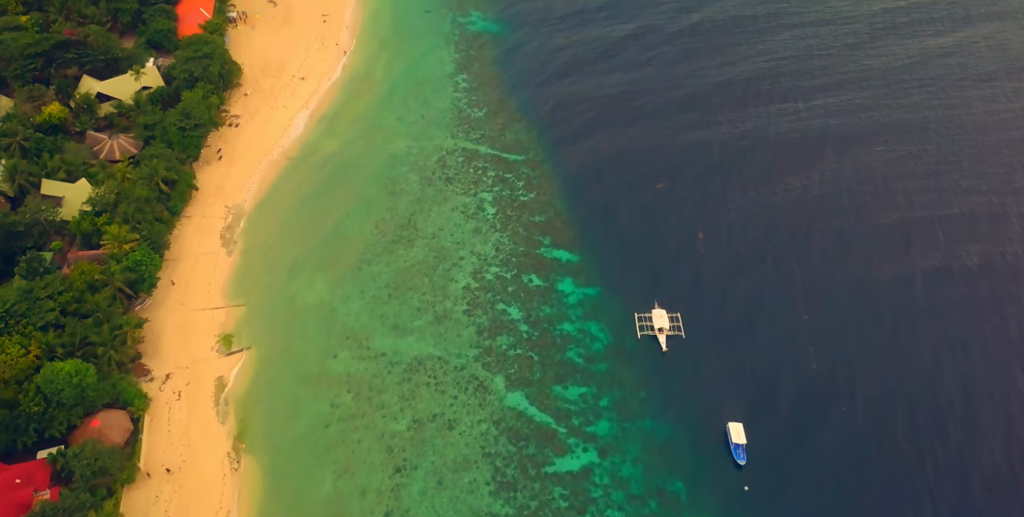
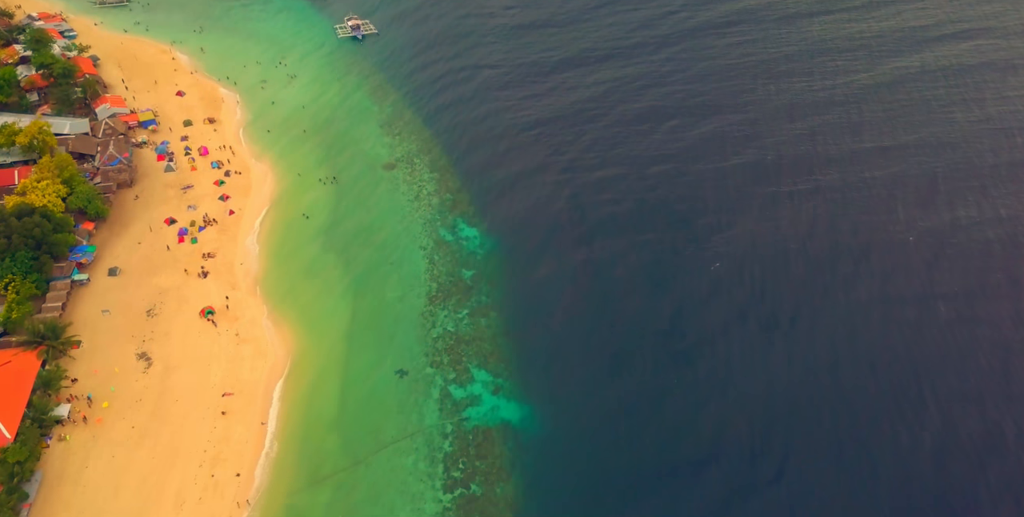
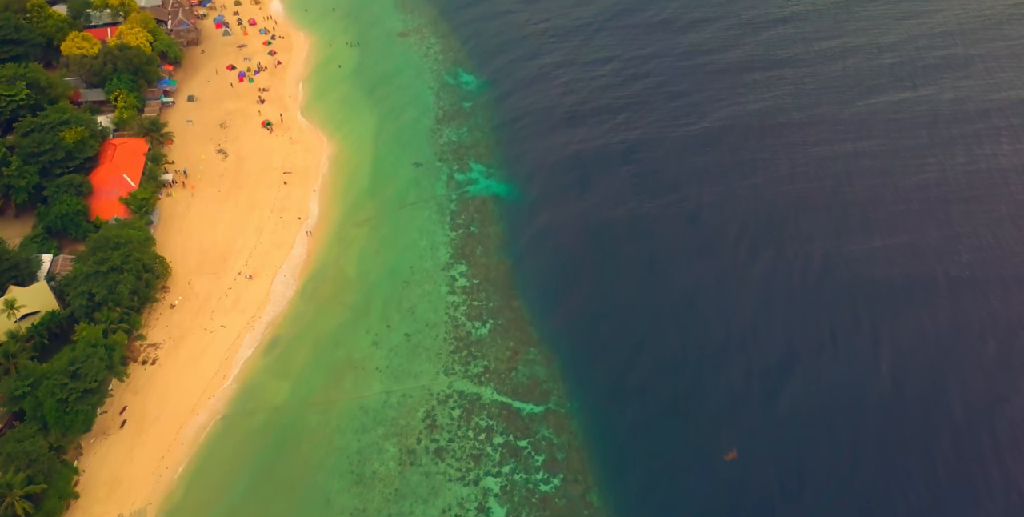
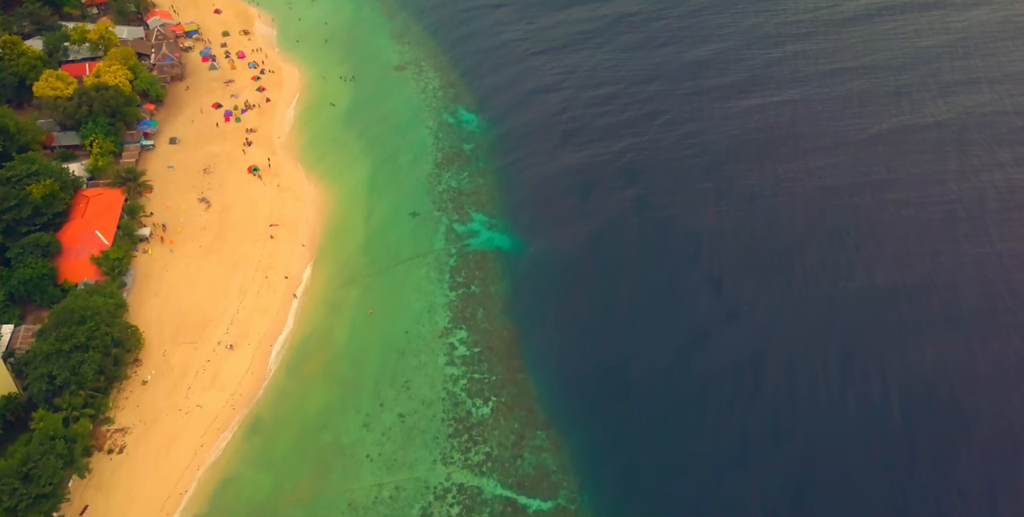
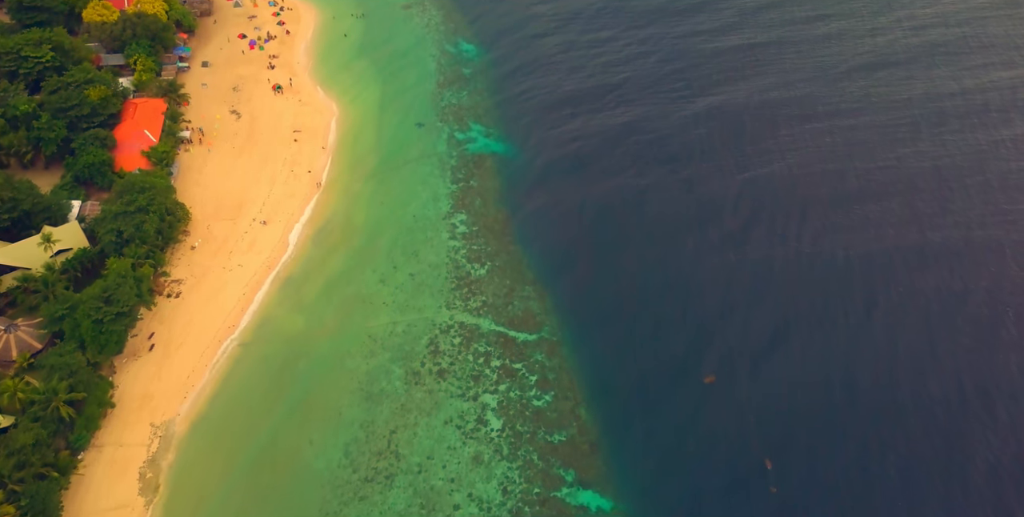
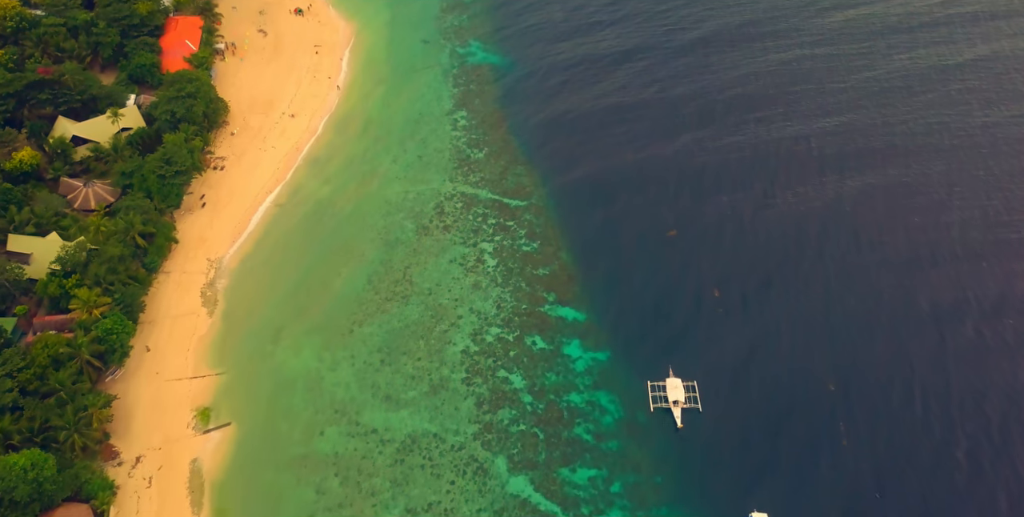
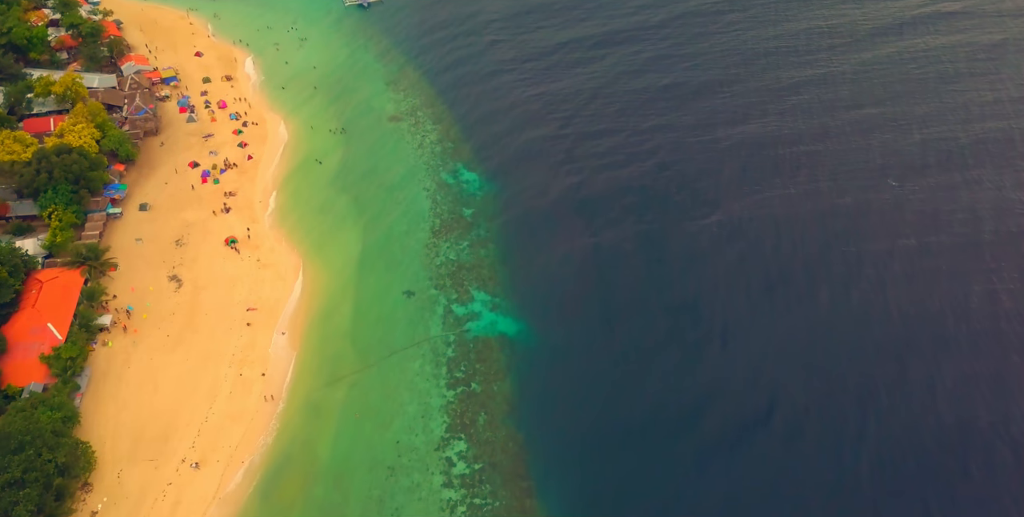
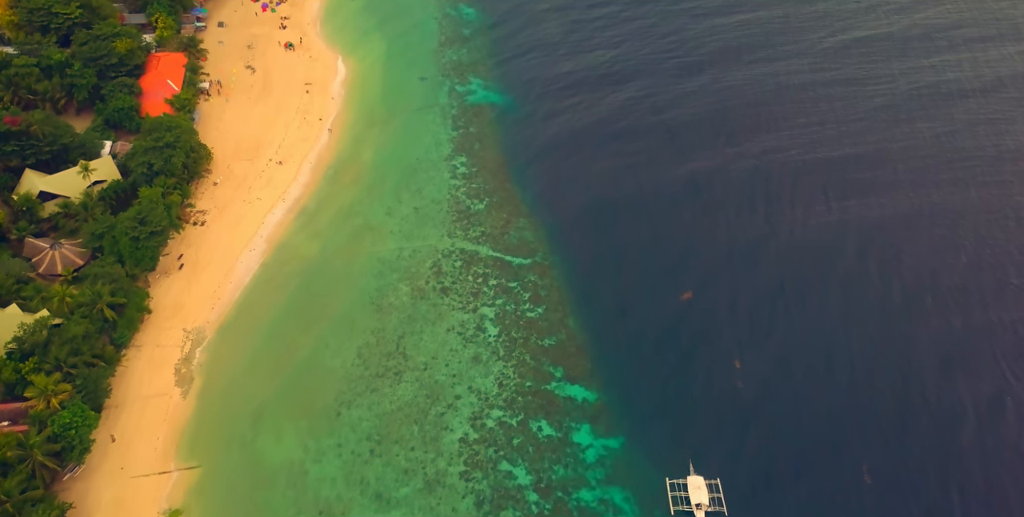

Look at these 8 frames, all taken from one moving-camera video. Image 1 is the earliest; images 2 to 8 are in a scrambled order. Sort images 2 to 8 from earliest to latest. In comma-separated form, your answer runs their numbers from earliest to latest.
6, 8, 5, 3, 4, 7, 2
